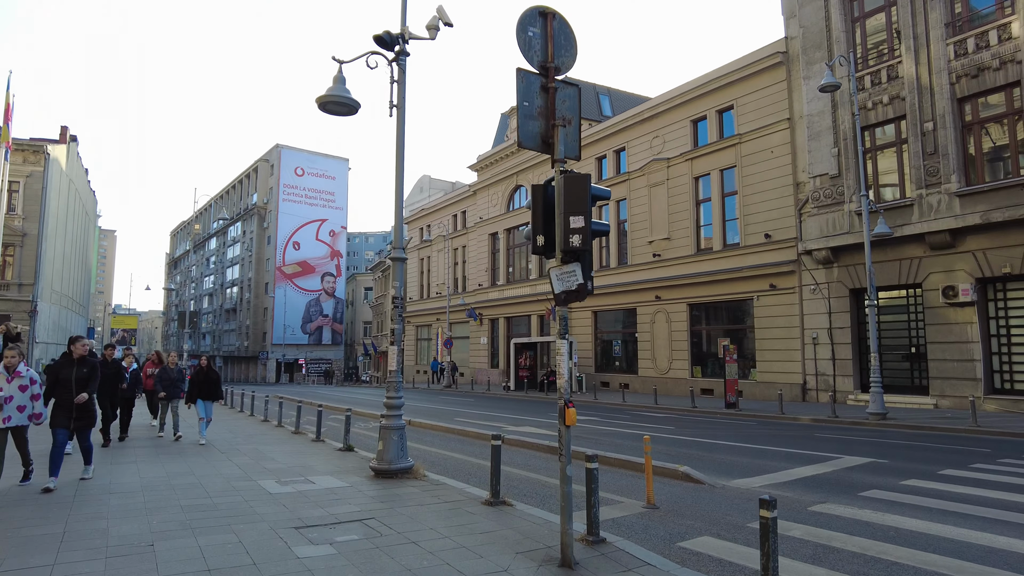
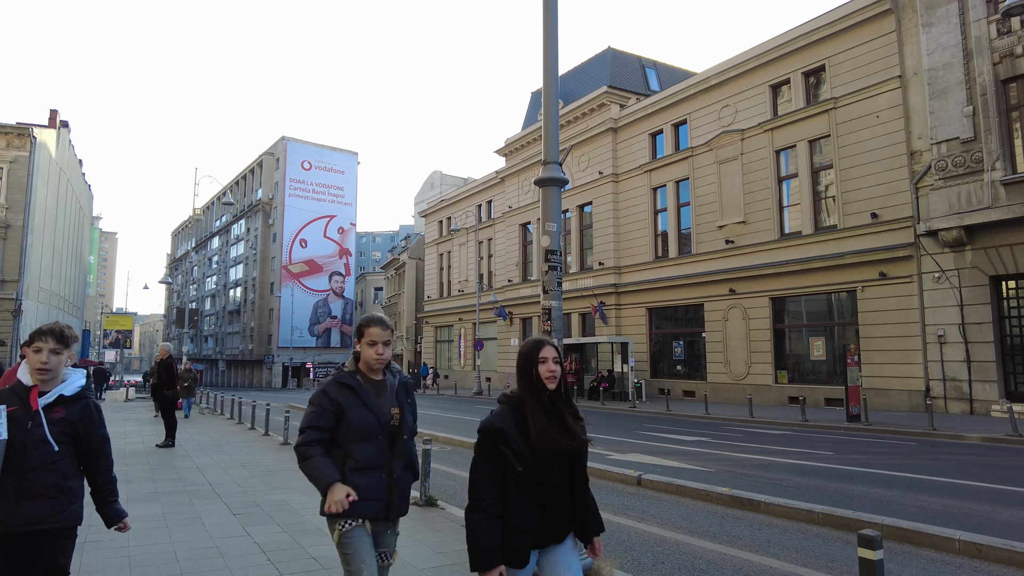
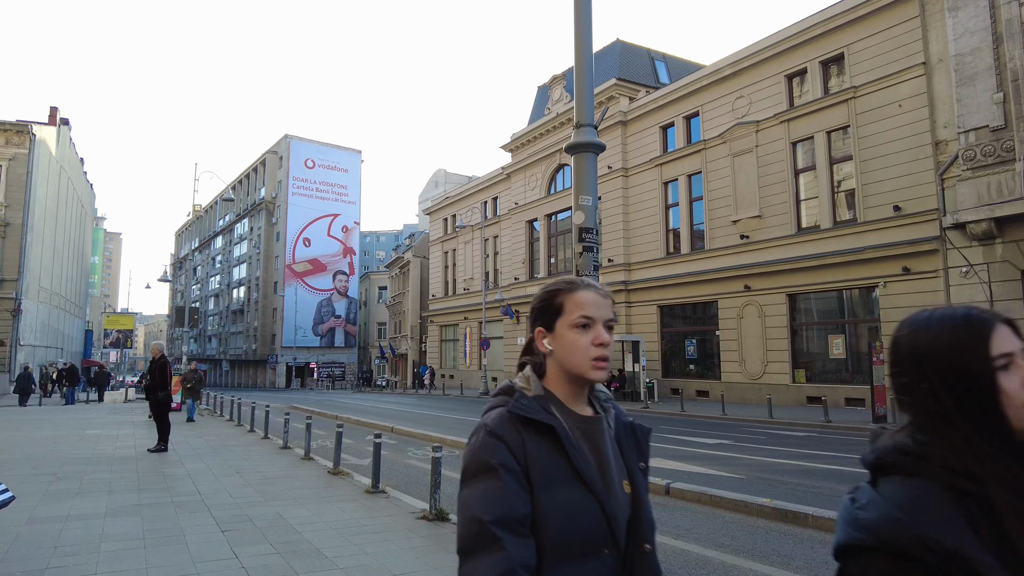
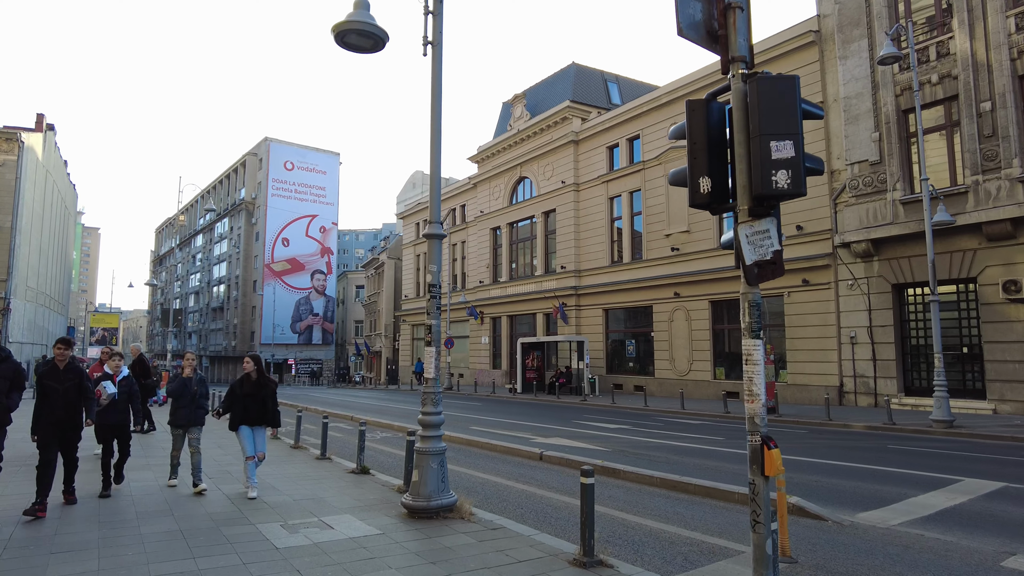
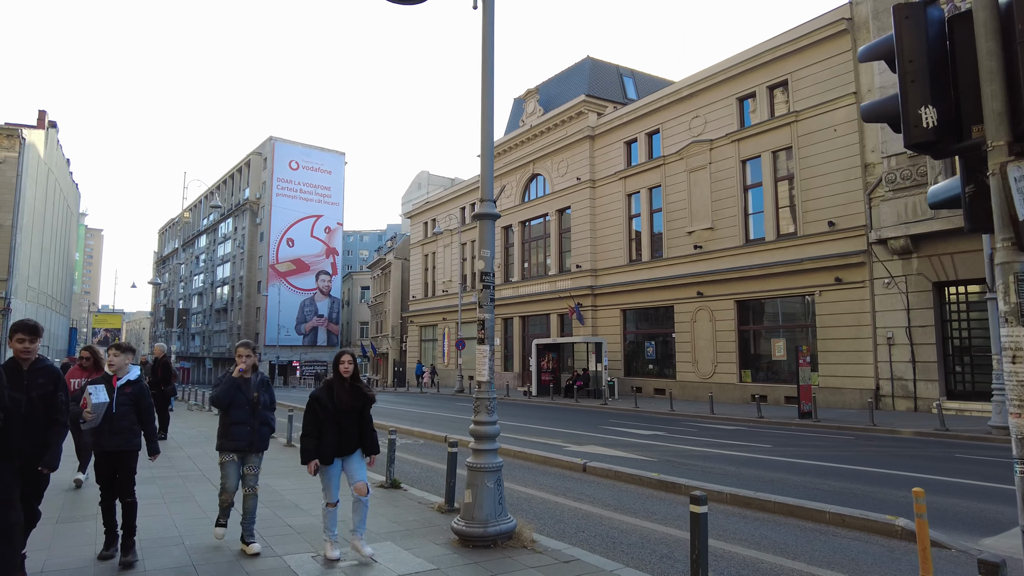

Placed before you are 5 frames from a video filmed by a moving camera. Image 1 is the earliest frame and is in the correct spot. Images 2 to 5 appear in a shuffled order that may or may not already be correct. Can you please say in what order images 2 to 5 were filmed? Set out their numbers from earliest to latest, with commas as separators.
4, 5, 2, 3
